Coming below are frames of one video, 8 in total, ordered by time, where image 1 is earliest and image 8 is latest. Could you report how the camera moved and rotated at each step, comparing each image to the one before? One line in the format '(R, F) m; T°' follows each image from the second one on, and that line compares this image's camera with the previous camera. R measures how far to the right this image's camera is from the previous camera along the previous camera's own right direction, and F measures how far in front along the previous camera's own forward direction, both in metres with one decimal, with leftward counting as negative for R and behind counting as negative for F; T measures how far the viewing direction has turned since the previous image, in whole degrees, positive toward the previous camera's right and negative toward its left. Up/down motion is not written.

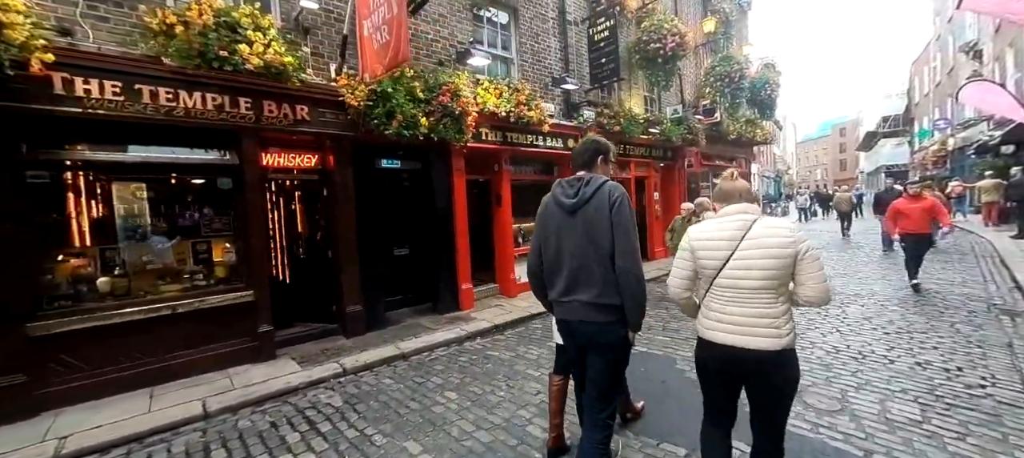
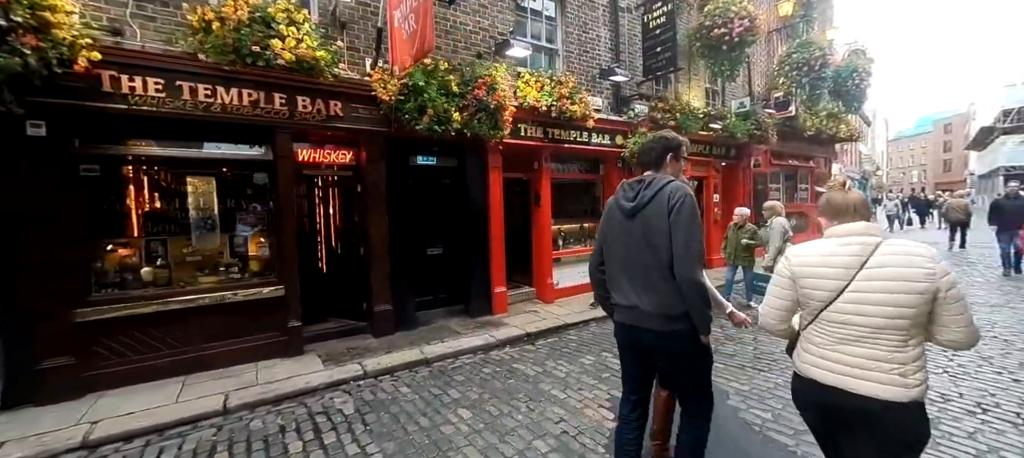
(+0.3, +0.4) m; -8°
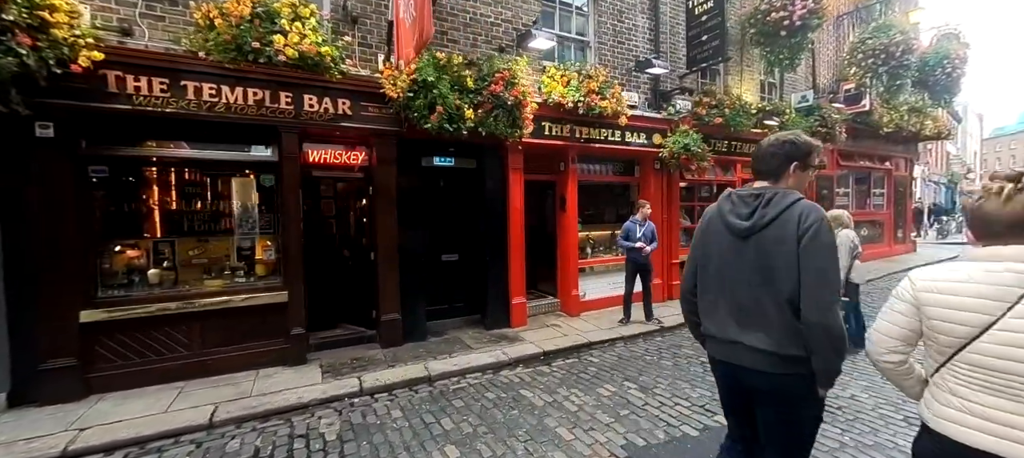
(+0.4, +0.5) m; -6°
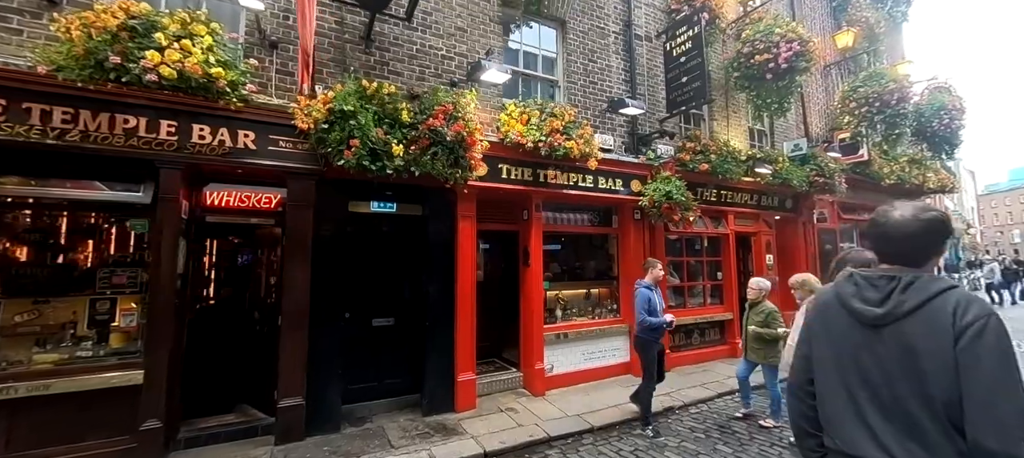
(+0.6, +1.0) m; 0°
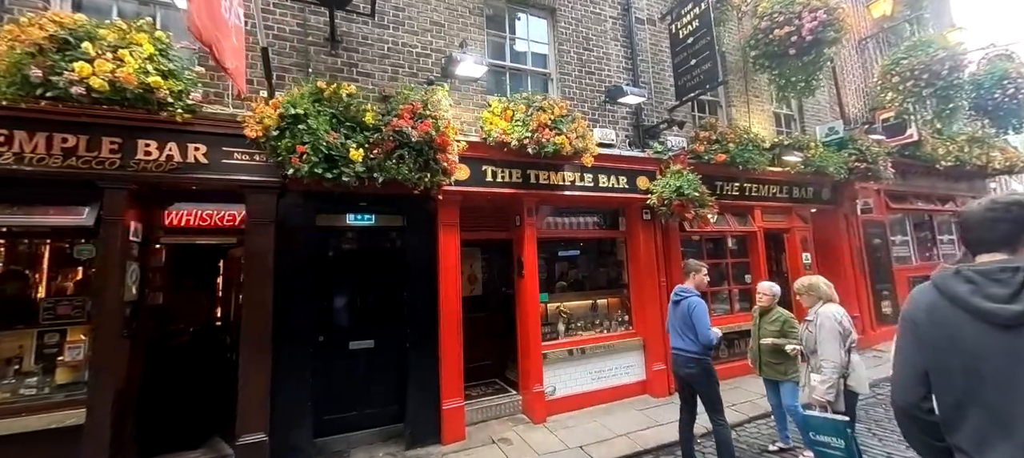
(+0.5, +0.6) m; -4°
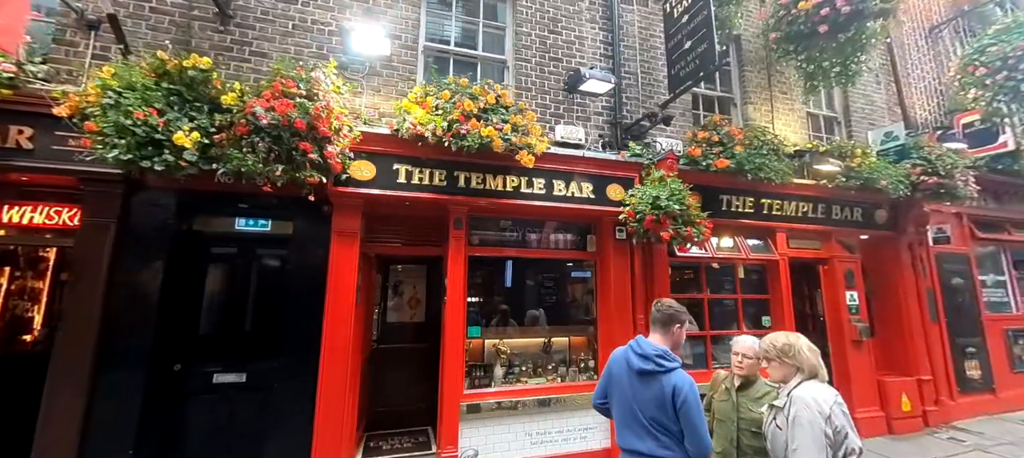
(+1.3, +1.2) m; -7°
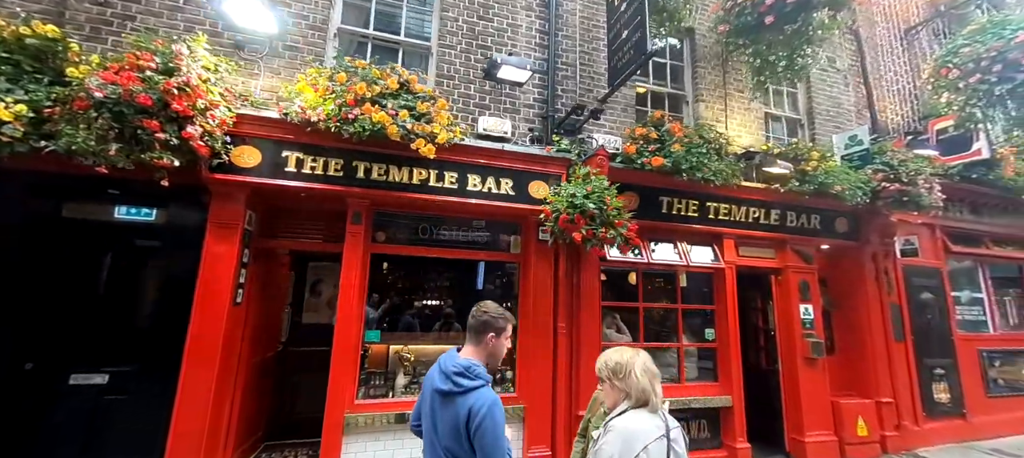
(+1.0, +0.4) m; -1°
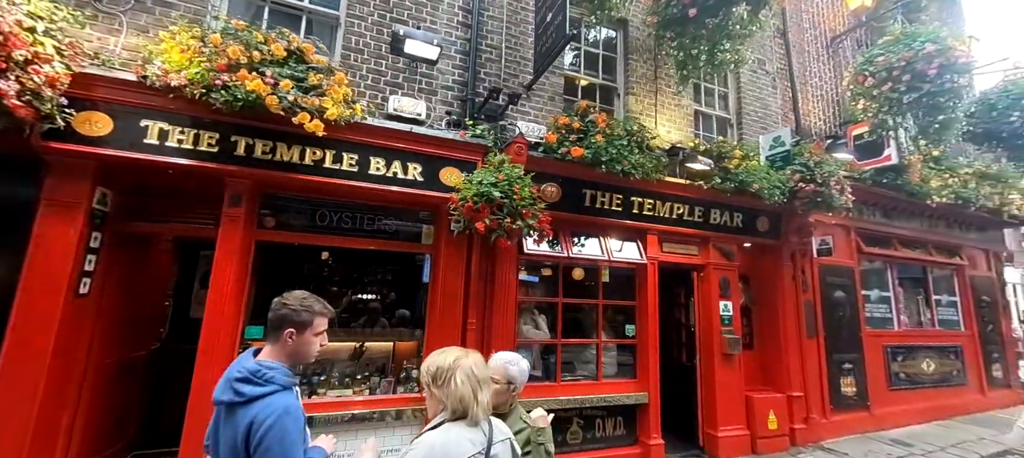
(+0.5, +0.2) m; +5°
